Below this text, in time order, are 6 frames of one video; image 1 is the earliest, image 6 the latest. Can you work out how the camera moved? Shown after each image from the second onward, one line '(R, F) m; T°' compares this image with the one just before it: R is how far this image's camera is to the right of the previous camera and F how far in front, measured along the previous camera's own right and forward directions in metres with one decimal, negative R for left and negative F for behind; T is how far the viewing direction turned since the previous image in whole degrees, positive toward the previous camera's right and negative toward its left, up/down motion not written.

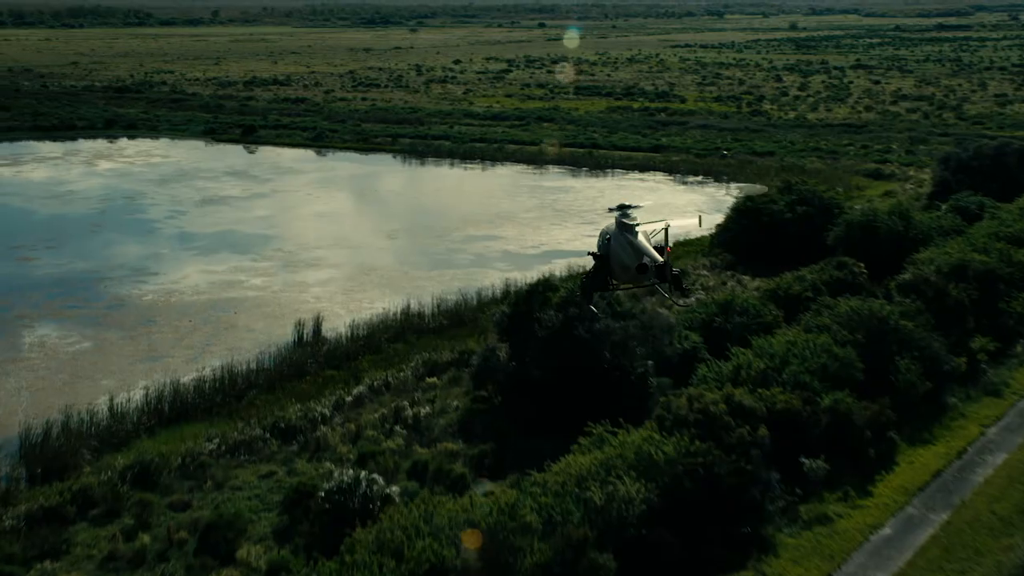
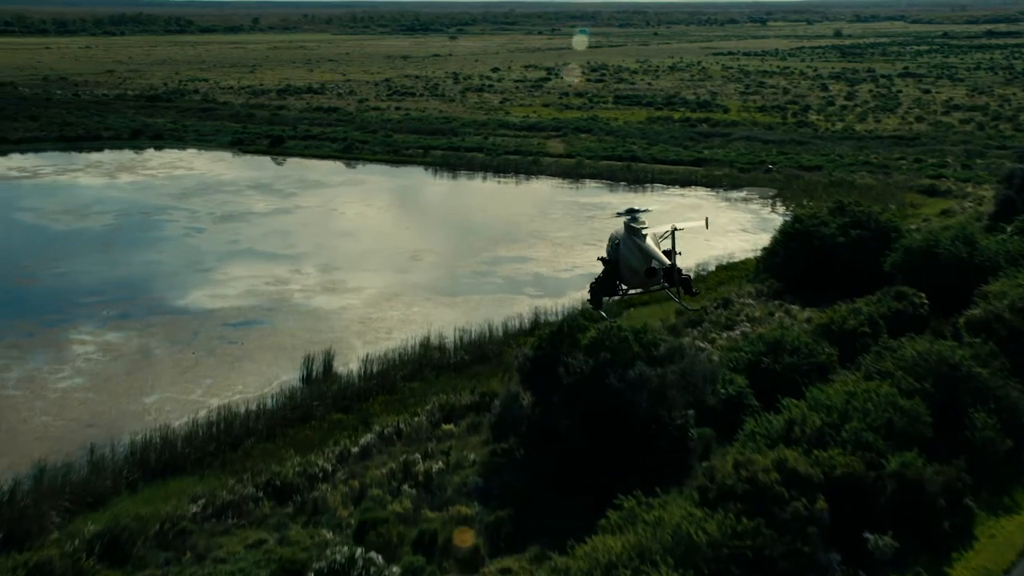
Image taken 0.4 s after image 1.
(+0.2, +1.7) m; -2°
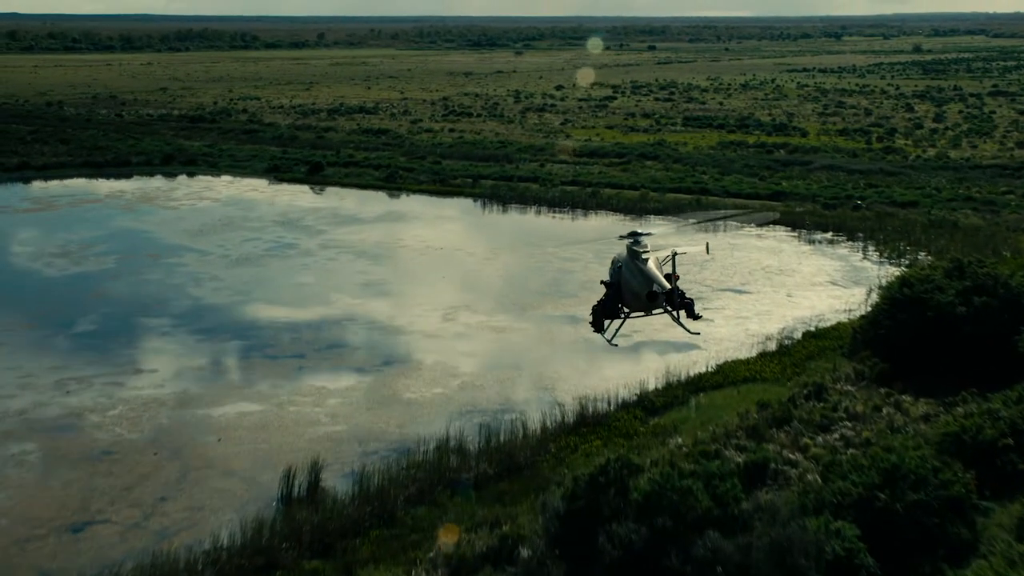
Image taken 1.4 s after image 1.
(+0.3, +4.0) m; -3°
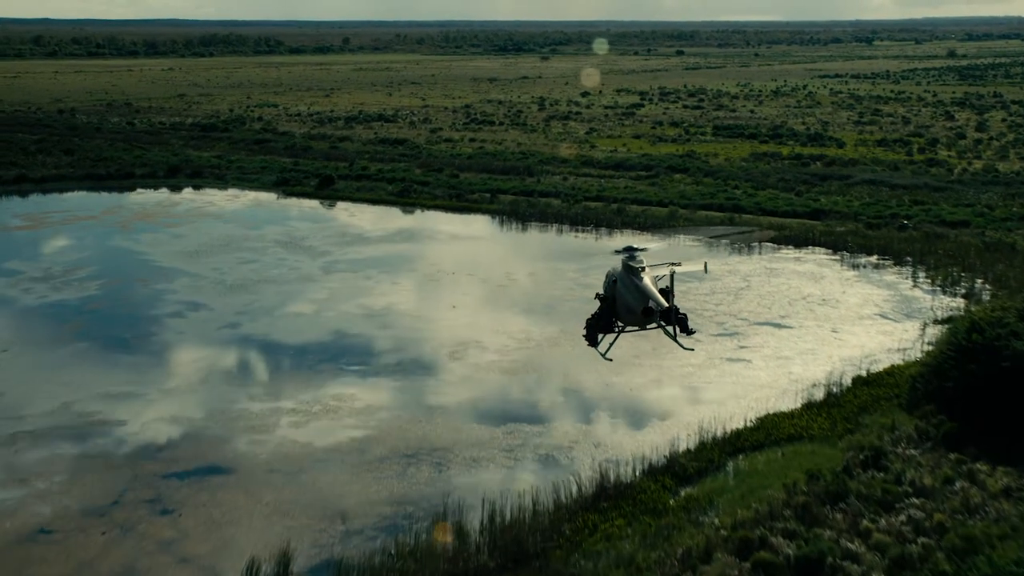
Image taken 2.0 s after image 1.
(+0.2, +2.3) m; -1°
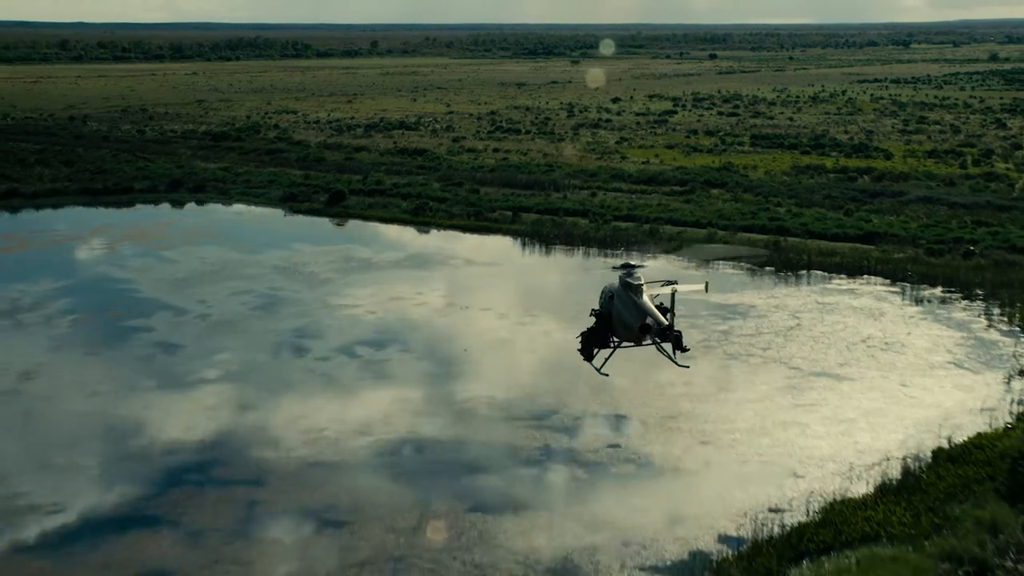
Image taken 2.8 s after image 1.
(+0.2, +3.0) m; -1°
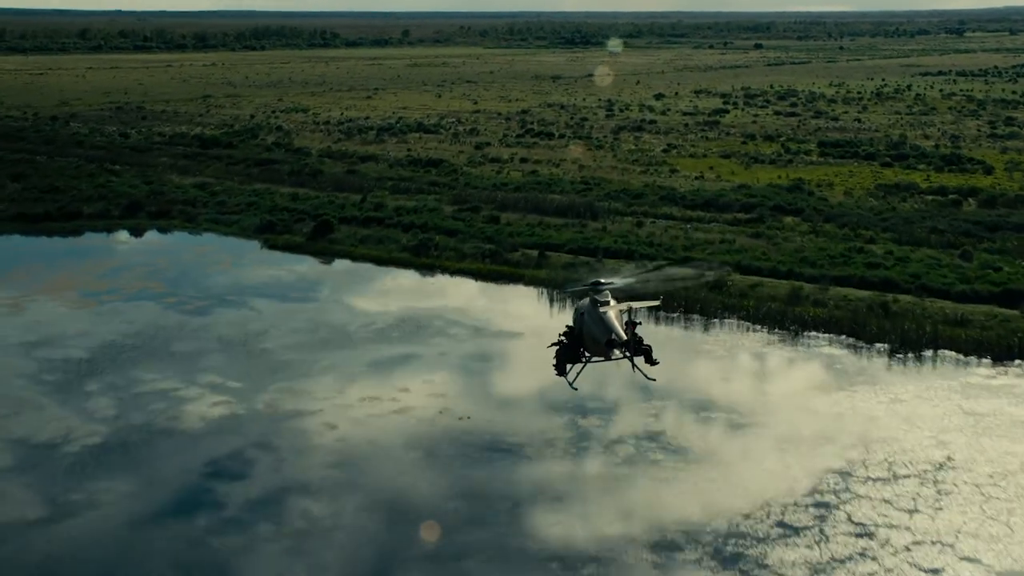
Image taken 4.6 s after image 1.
(+0.2, +7.5) m; -2°
